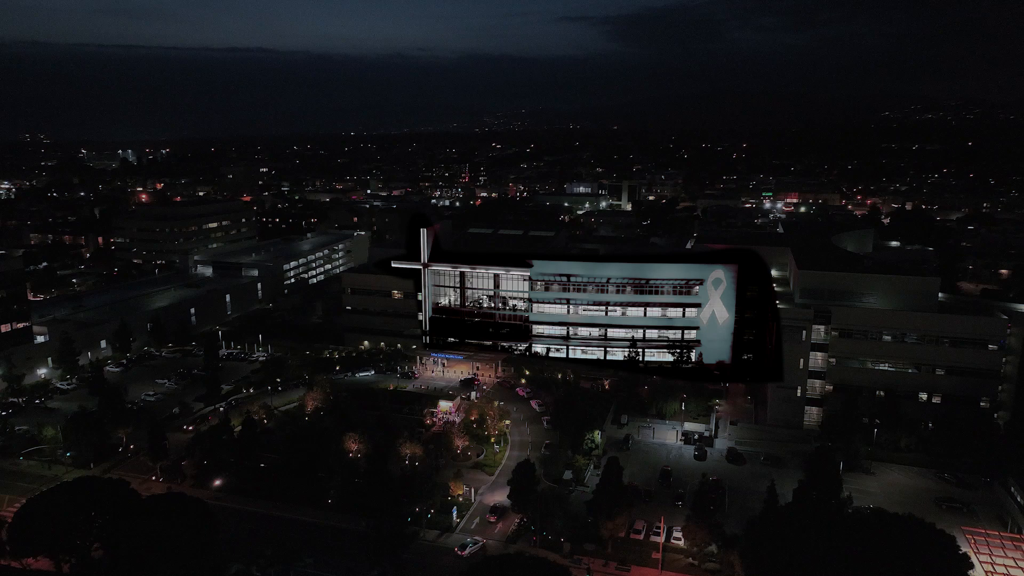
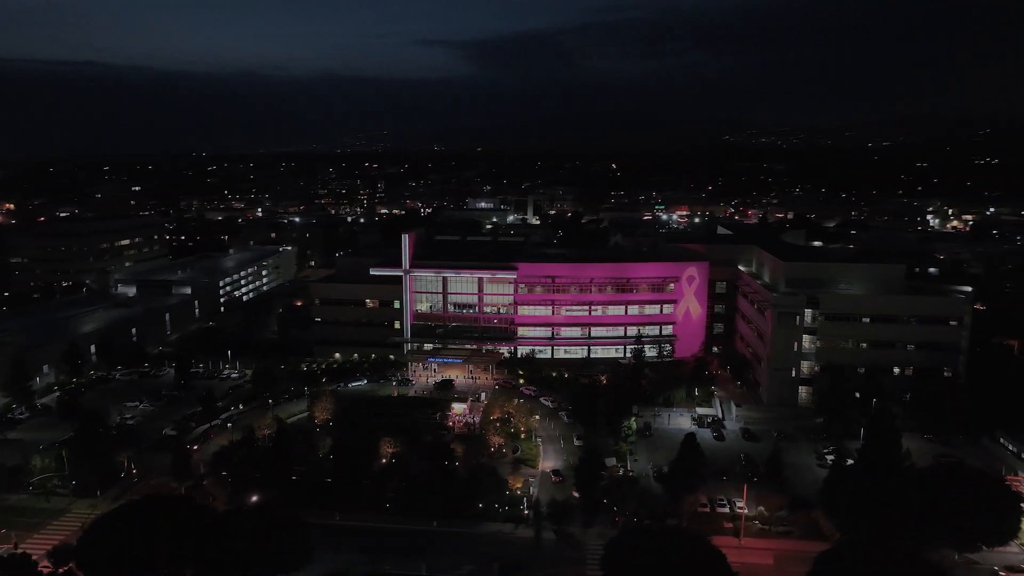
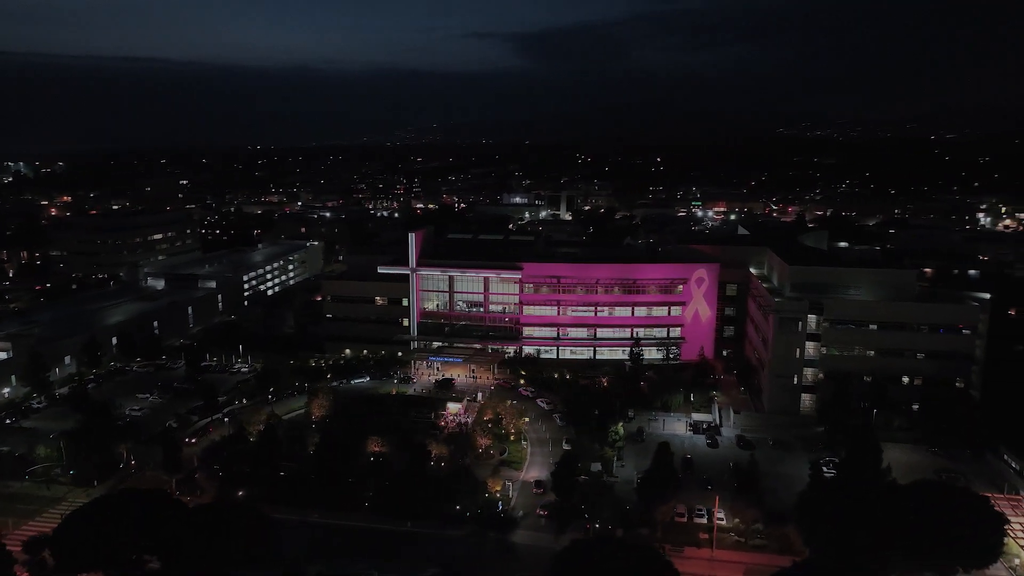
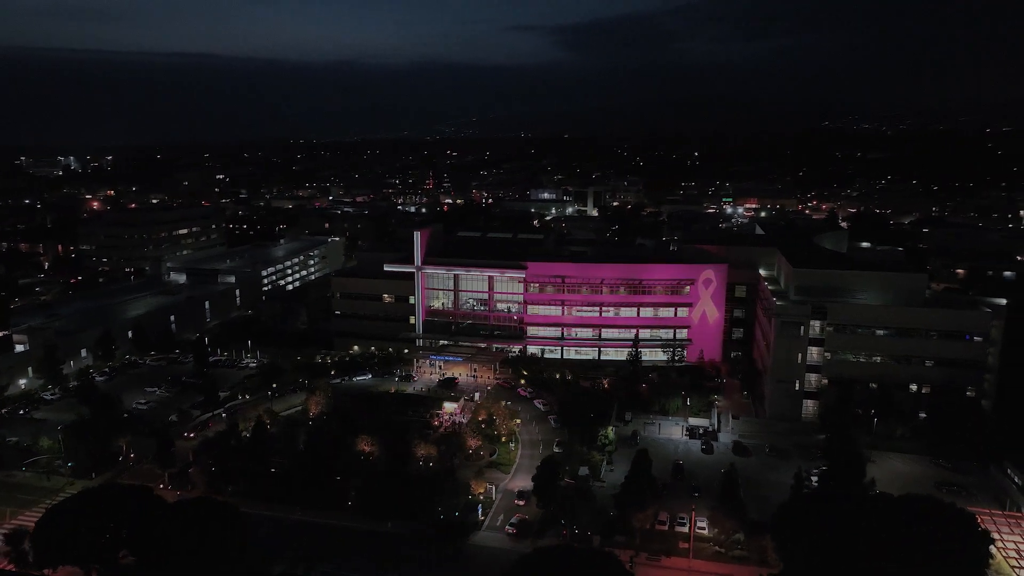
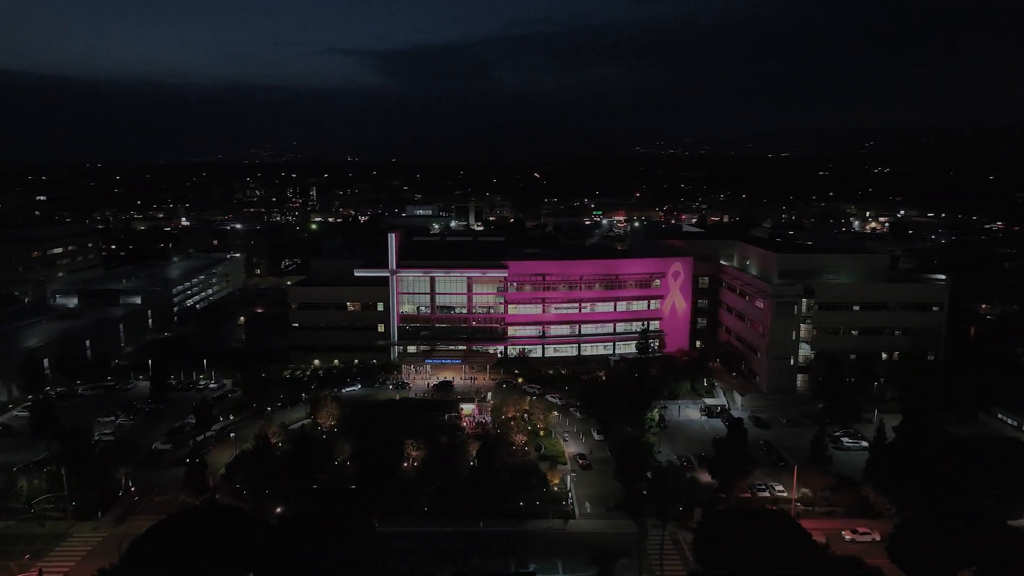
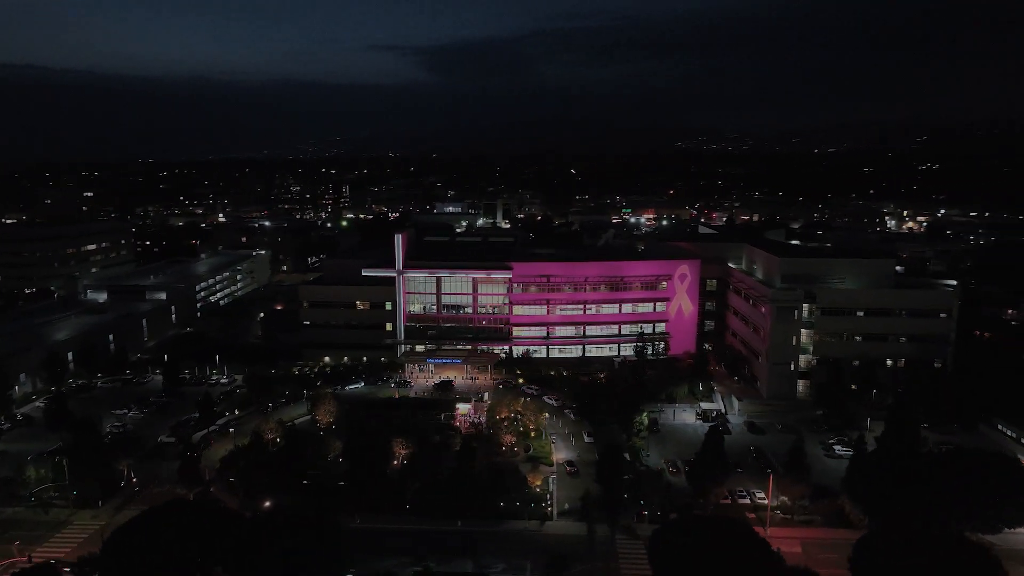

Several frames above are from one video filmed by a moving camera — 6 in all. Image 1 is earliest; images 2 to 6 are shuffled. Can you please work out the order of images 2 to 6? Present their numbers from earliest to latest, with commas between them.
4, 3, 2, 6, 5
